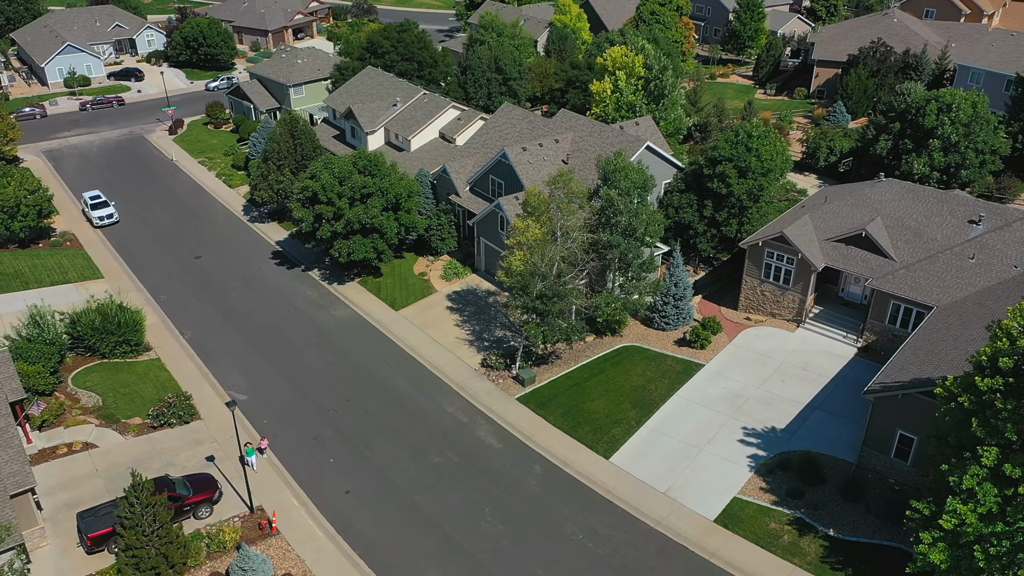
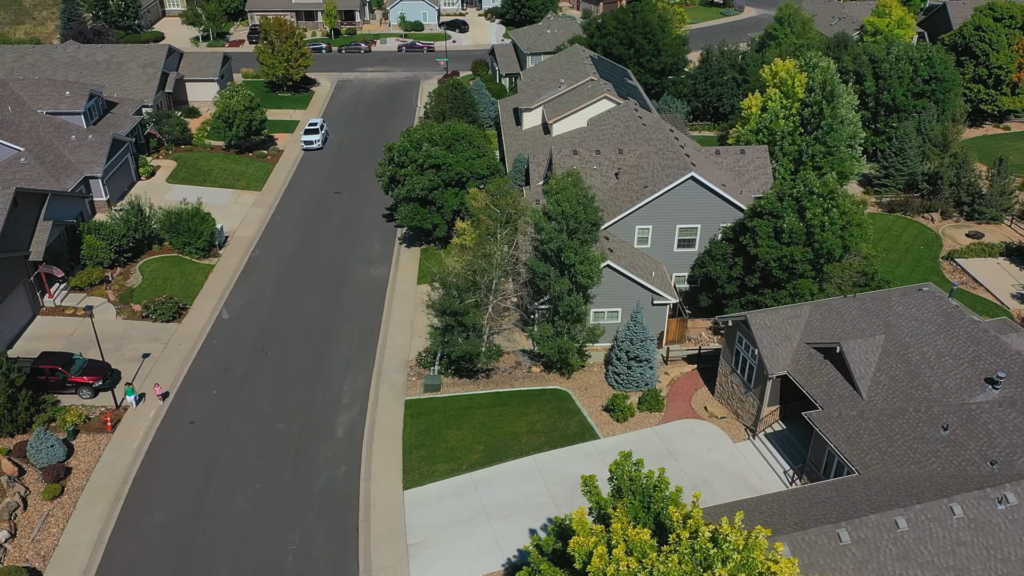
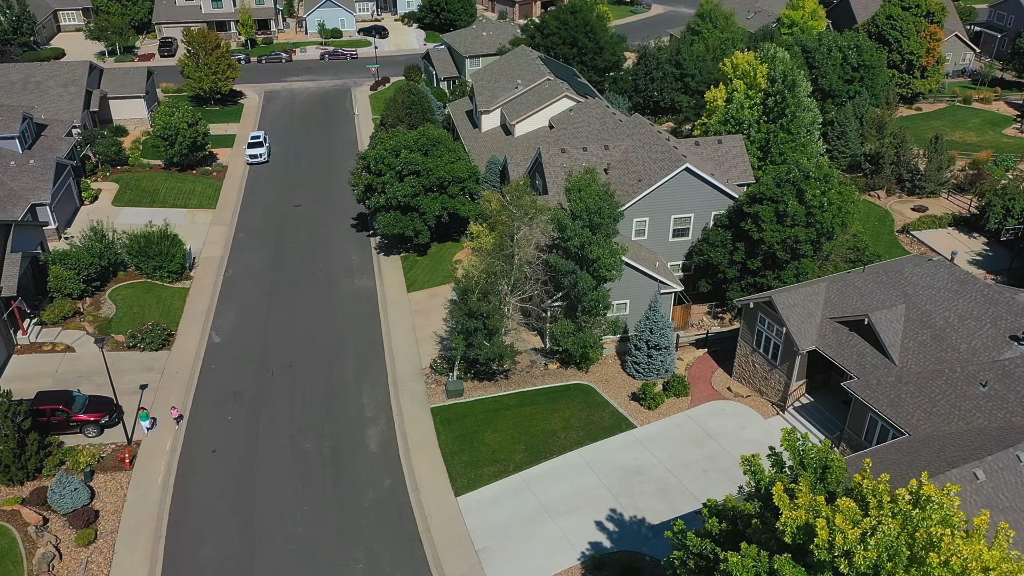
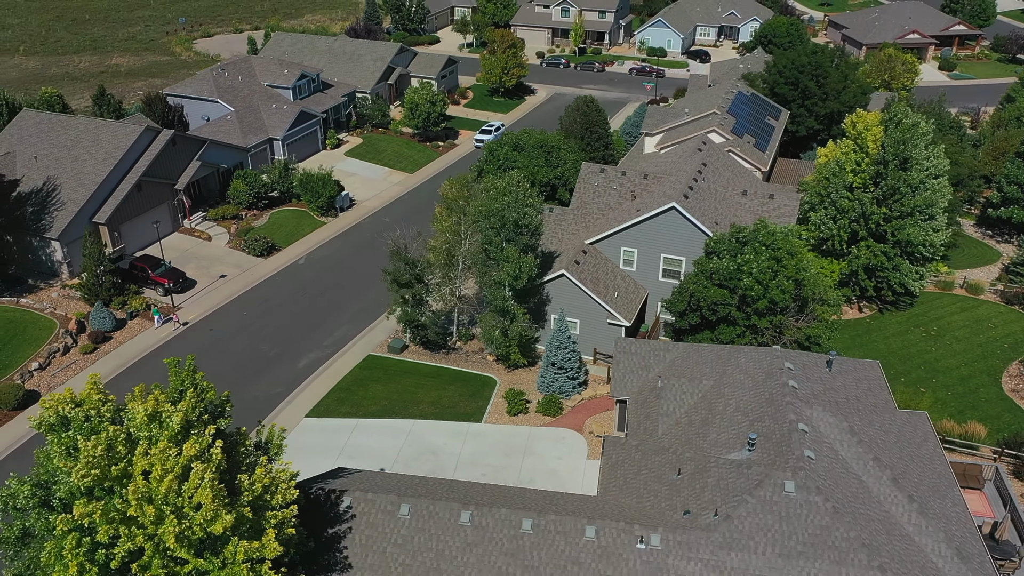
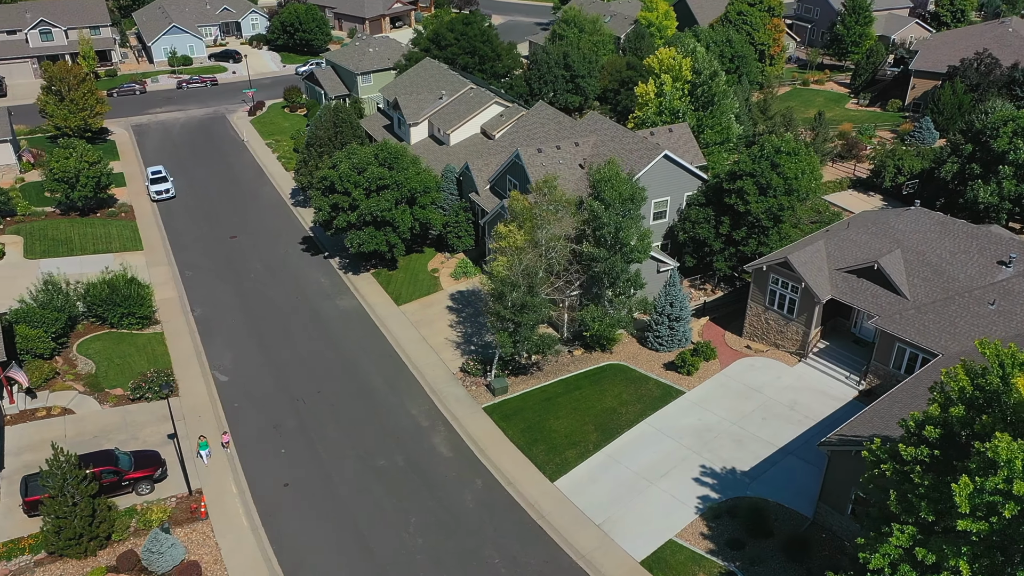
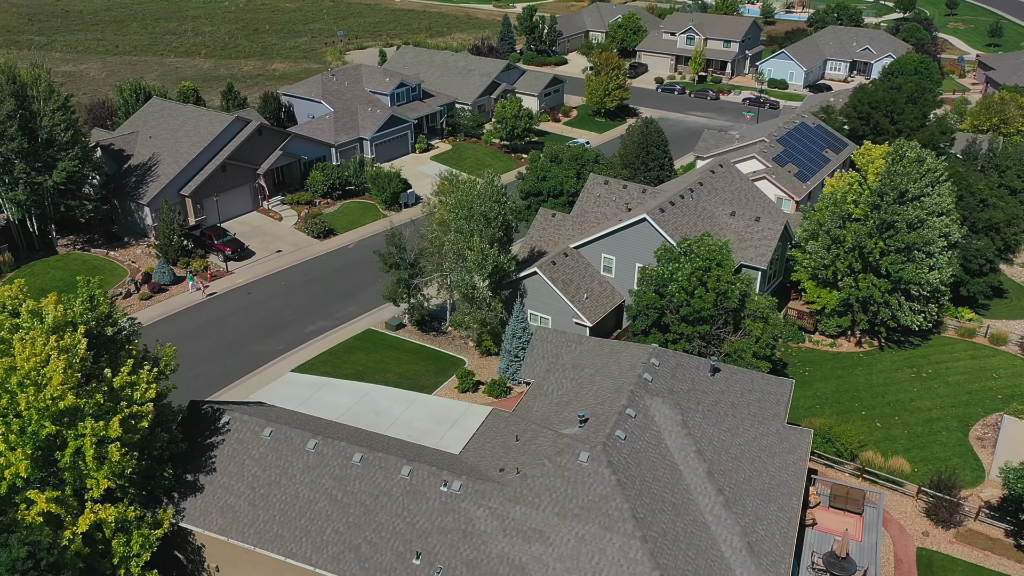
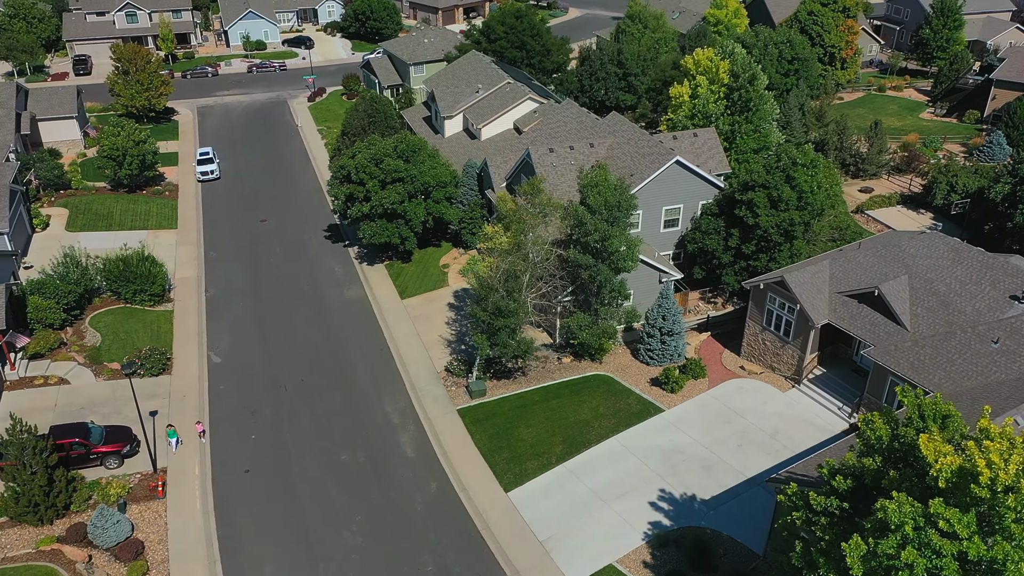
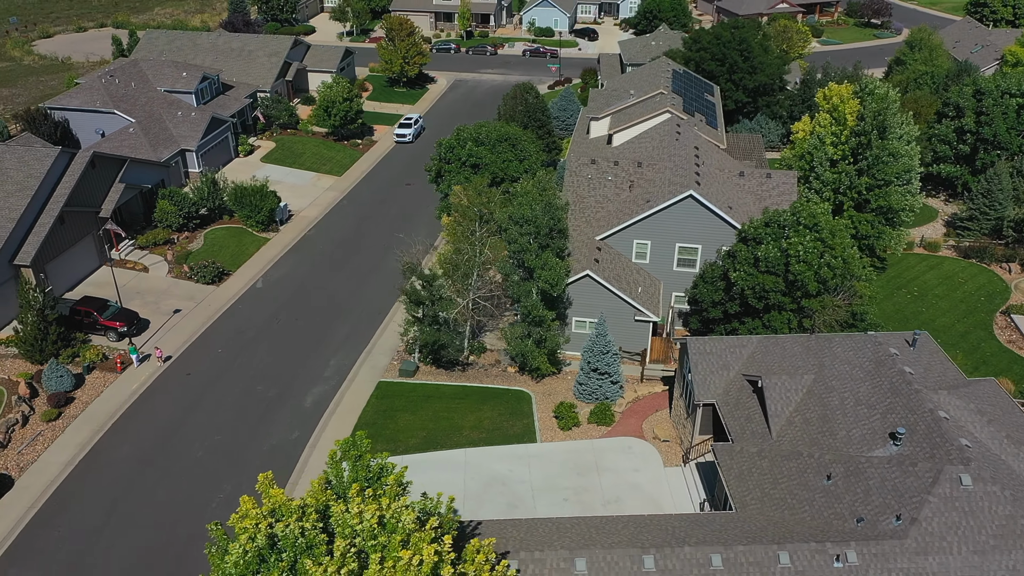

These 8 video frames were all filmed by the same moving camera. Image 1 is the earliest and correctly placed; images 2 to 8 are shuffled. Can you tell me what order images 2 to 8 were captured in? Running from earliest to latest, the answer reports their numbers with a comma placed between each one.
5, 7, 3, 2, 8, 4, 6
